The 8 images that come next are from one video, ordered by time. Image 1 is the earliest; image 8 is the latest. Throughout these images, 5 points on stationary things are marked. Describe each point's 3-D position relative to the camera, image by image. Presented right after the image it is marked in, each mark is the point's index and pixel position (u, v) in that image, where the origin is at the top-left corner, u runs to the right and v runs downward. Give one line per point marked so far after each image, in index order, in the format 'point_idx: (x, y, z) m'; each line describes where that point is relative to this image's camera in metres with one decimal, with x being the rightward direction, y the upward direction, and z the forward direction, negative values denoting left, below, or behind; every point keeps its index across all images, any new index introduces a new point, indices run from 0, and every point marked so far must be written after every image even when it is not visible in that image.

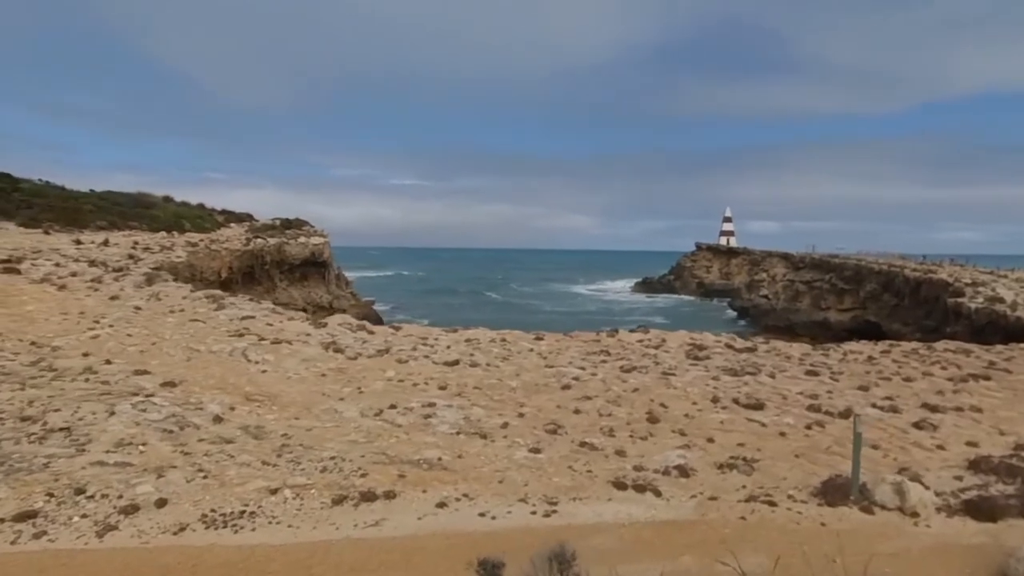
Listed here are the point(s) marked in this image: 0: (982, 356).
0: (+16.0, -2.3, +19.8) m
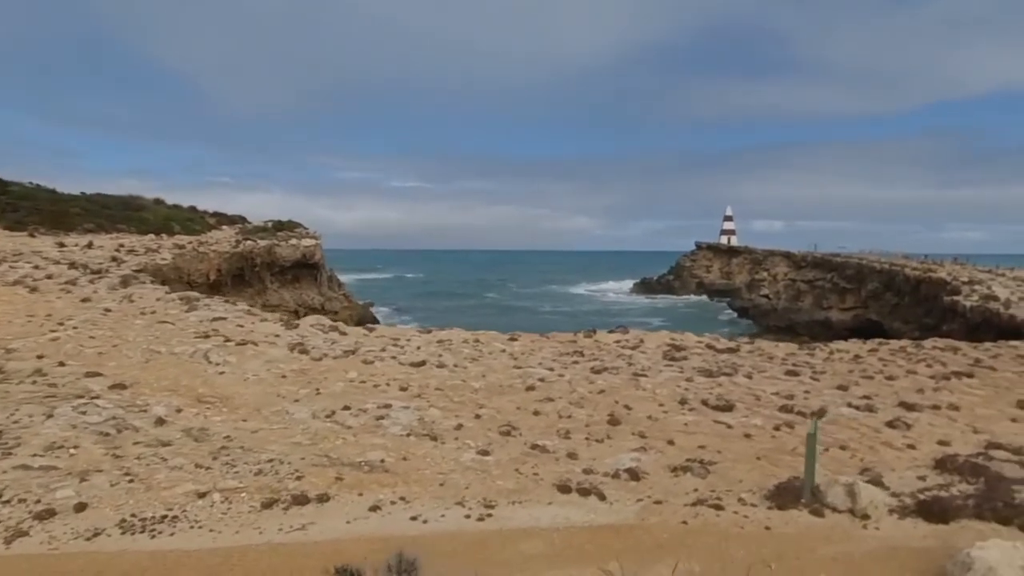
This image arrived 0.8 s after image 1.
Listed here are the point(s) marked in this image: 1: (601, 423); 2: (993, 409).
0: (+15.3, -2.2, +19.6) m
1: (+1.6, -2.4, +10.5) m
2: (+11.0, -2.8, +13.3) m
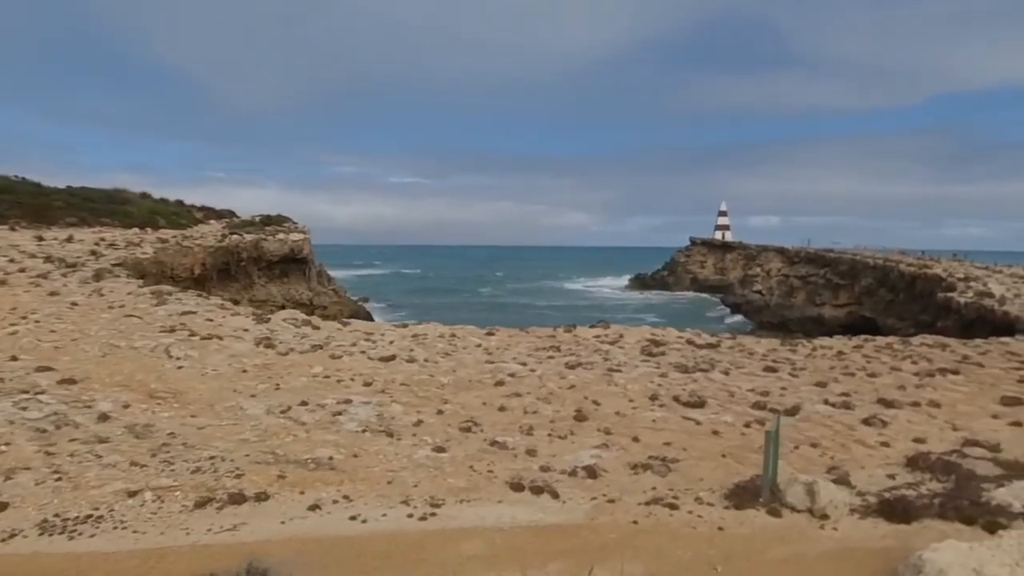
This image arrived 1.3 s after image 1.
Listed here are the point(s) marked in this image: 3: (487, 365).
0: (+14.7, -2.0, +19.4) m
1: (+1.0, -2.3, +10.2) m
2: (+10.3, -2.6, +13.1) m
3: (-0.6, -1.7, +13.2) m
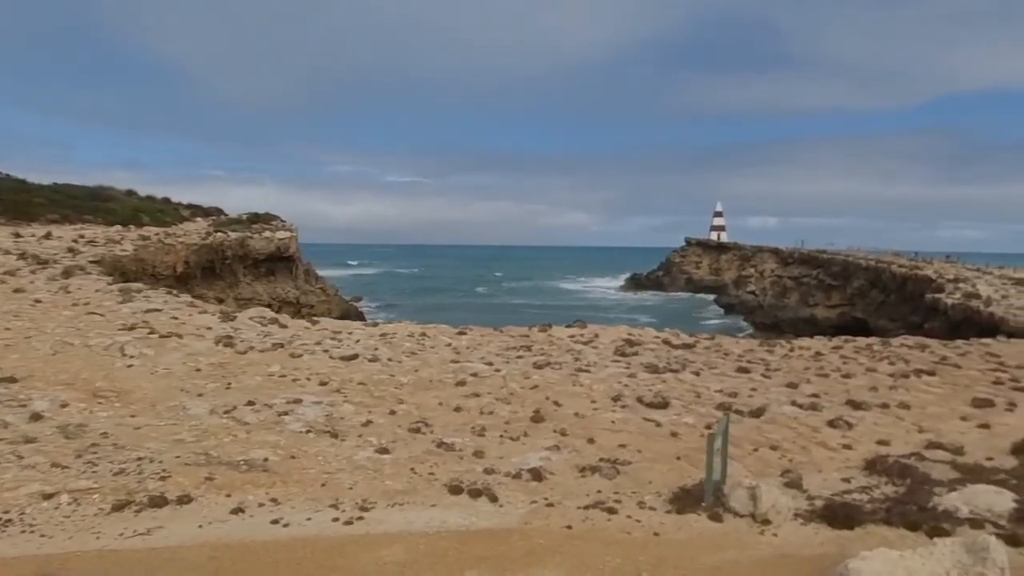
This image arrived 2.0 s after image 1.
0: (+13.9, -2.1, +19.2) m
1: (+0.2, -2.2, +10.0) m
2: (+9.6, -2.6, +13.0) m
3: (-1.3, -1.7, +13.0) m
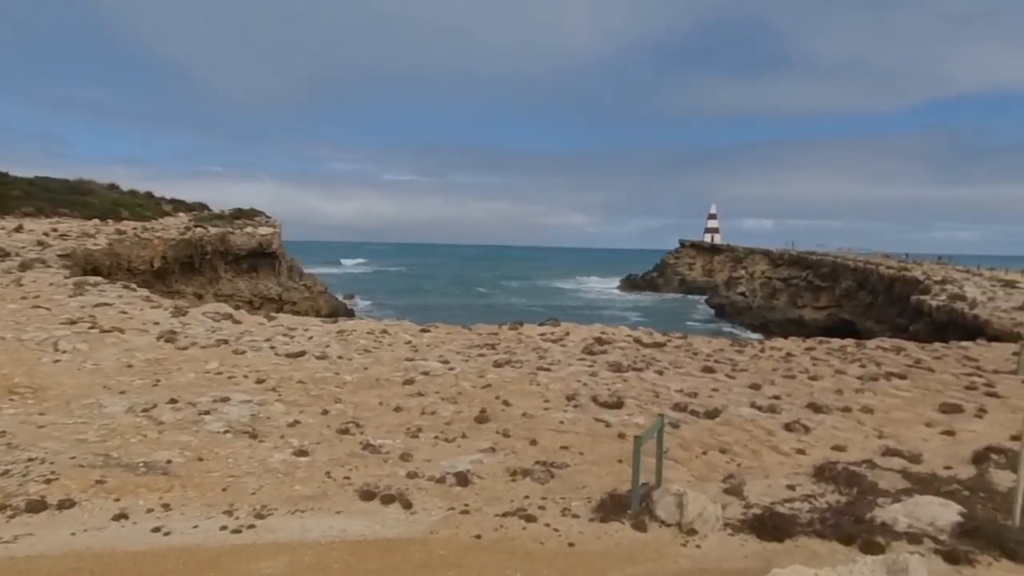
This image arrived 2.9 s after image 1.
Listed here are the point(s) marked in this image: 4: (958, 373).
0: (+12.9, -2.1, +18.8) m
1: (-0.8, -2.2, +9.6) m
2: (+8.6, -2.7, +12.6) m
3: (-2.3, -1.6, +12.6) m
4: (+12.7, -2.4, +16.6) m
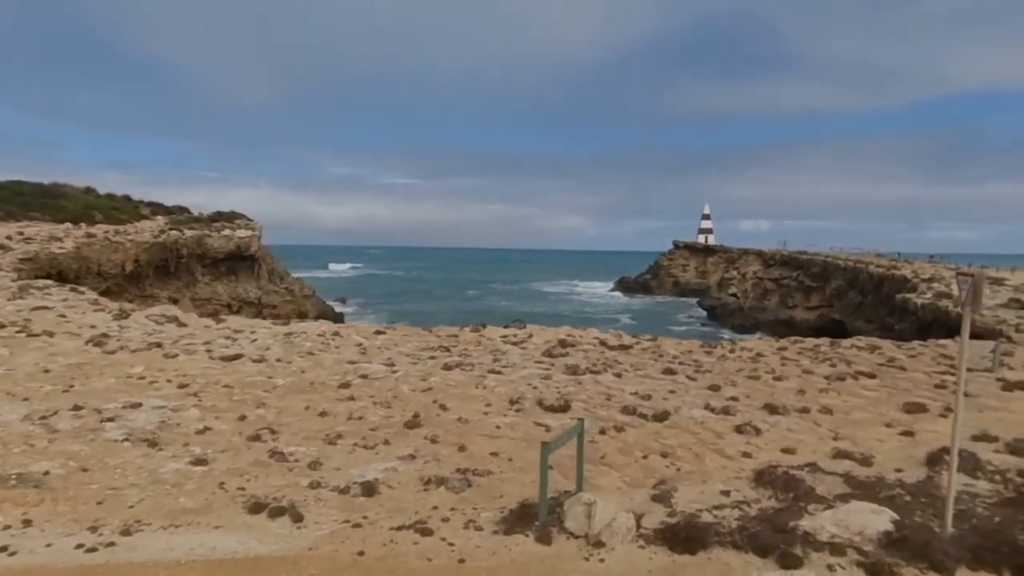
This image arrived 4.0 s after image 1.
0: (+11.7, -2.0, +18.4) m
1: (-1.9, -2.1, +9.1) m
2: (+7.5, -2.6, +12.1) m
3: (-3.4, -1.6, +12.1) m
4: (+11.6, -2.3, +16.2) m
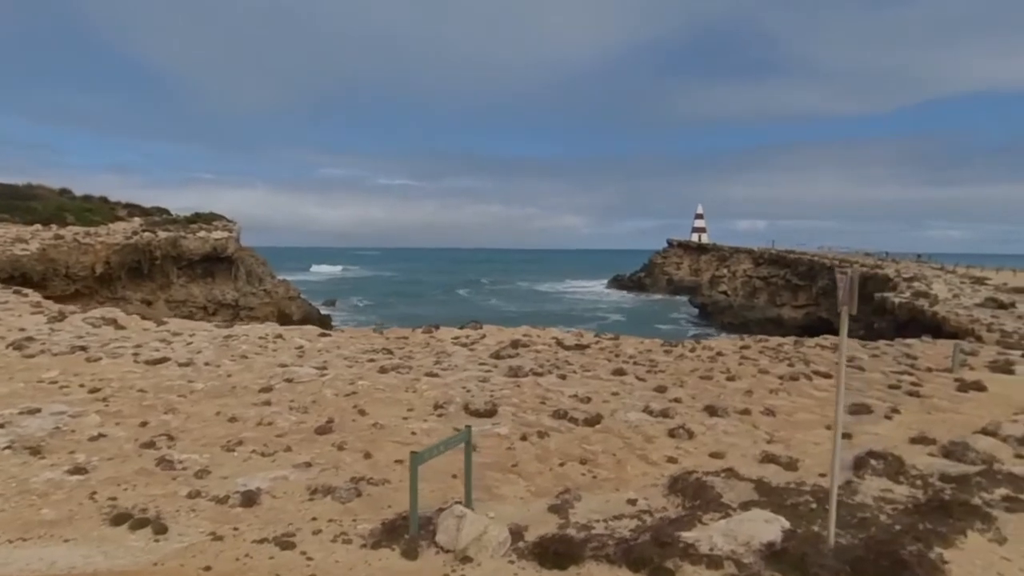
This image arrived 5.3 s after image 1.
0: (+10.4, -2.0, +18.2) m
1: (-3.2, -2.2, +8.9) m
2: (+6.2, -2.6, +11.9) m
3: (-4.7, -1.6, +11.8) m
4: (+10.3, -2.3, +15.9) m
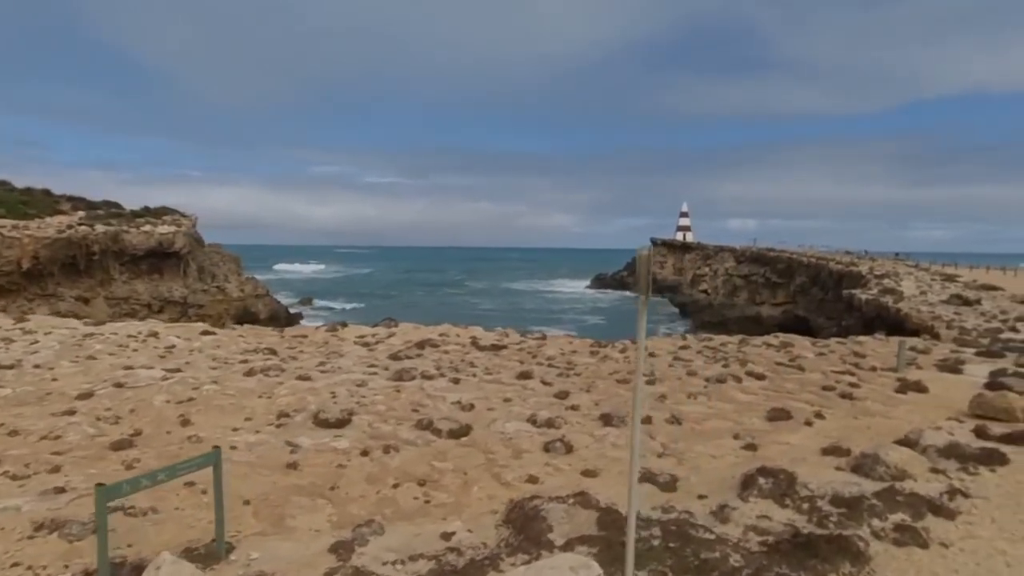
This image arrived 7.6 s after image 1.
0: (+8.1, -1.8, +17.0) m
1: (-5.3, -2.0, +7.5) m
2: (+3.9, -2.4, +10.6) m
3: (-6.9, -1.5, +10.4) m
4: (+8.0, -2.1, +14.7) m
